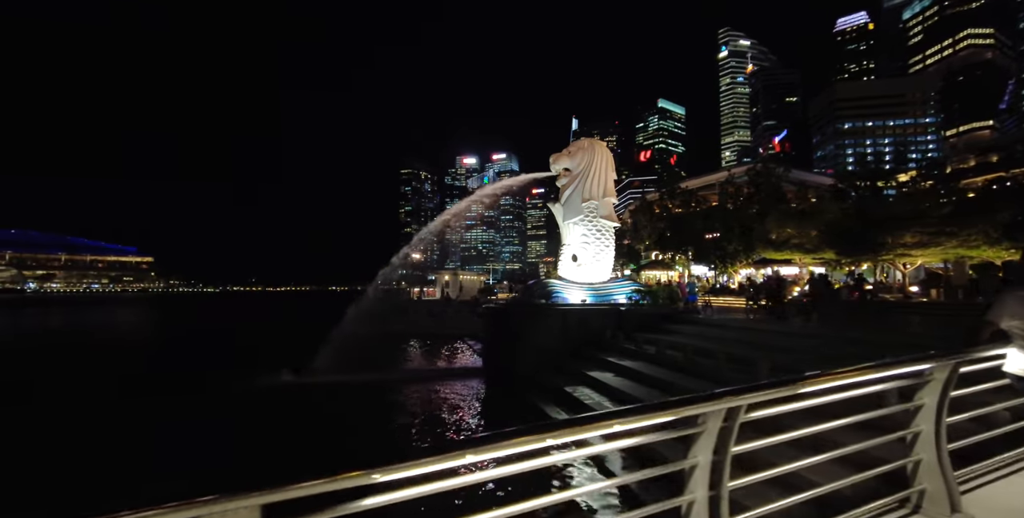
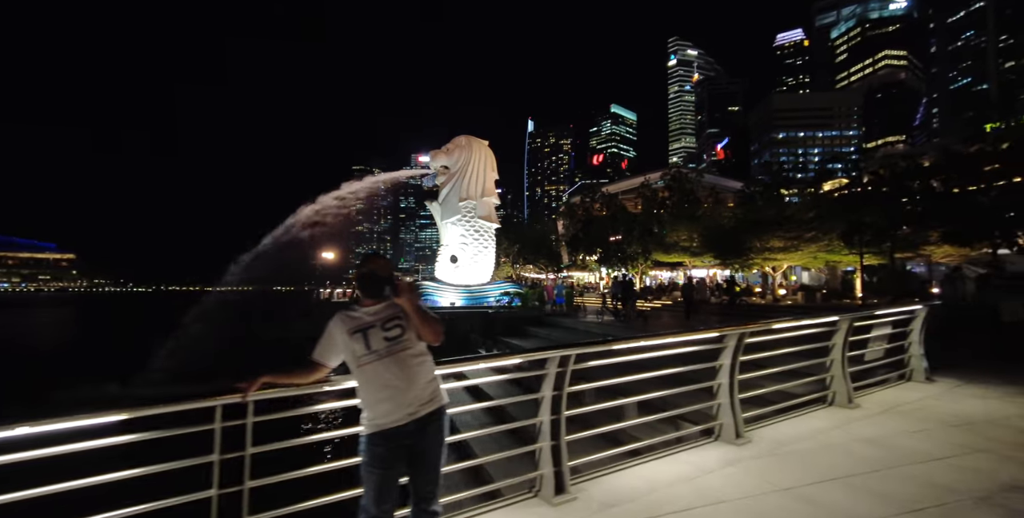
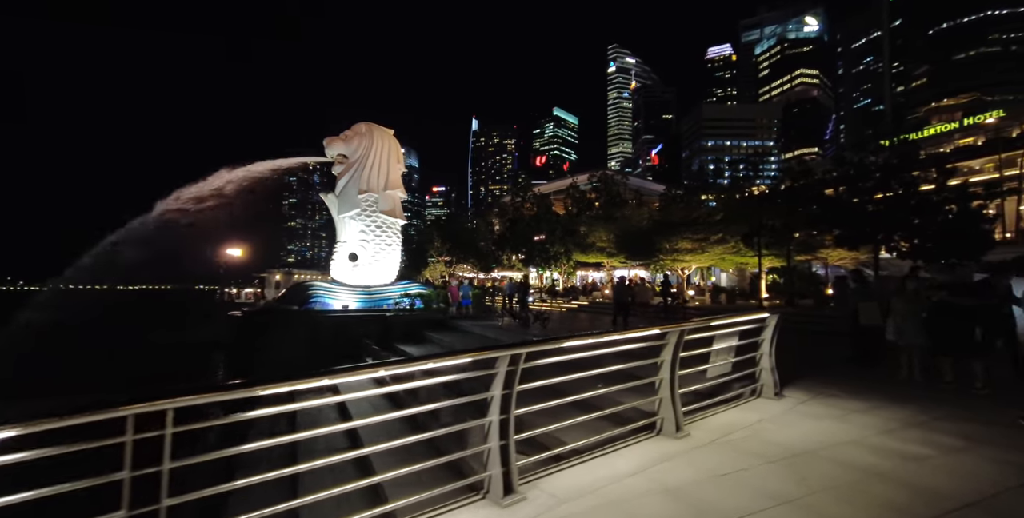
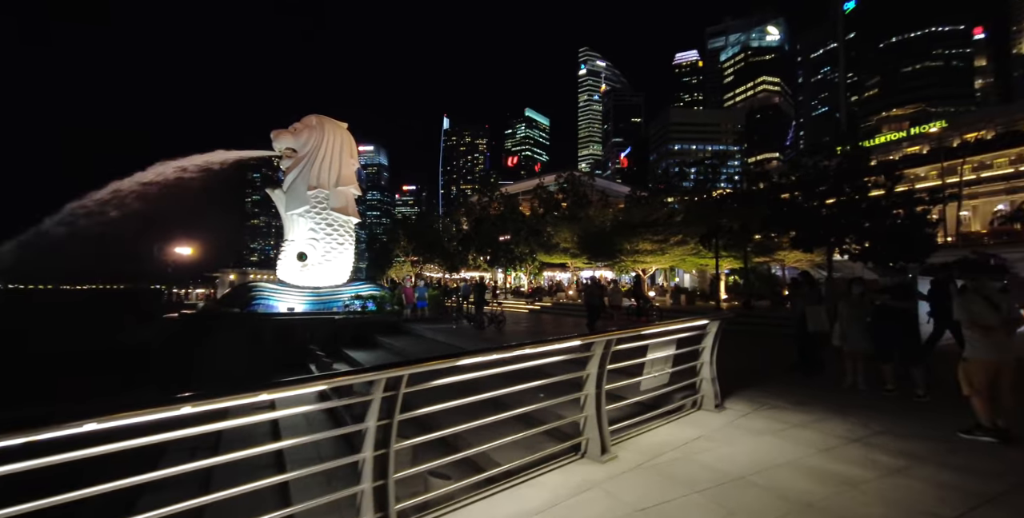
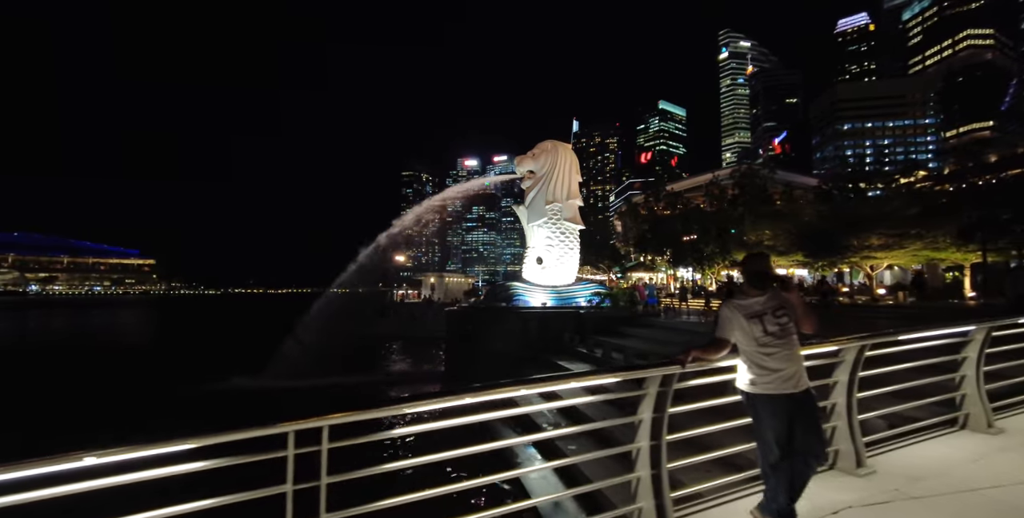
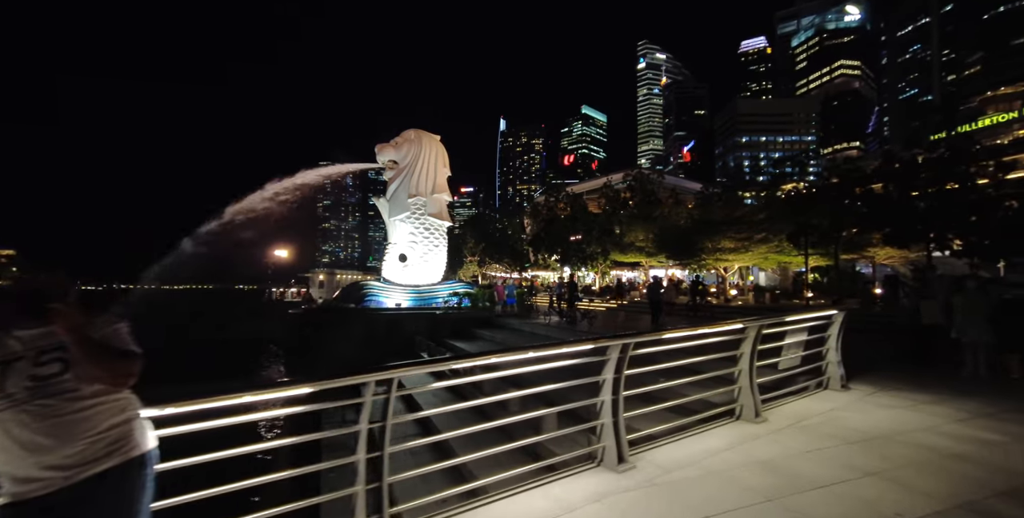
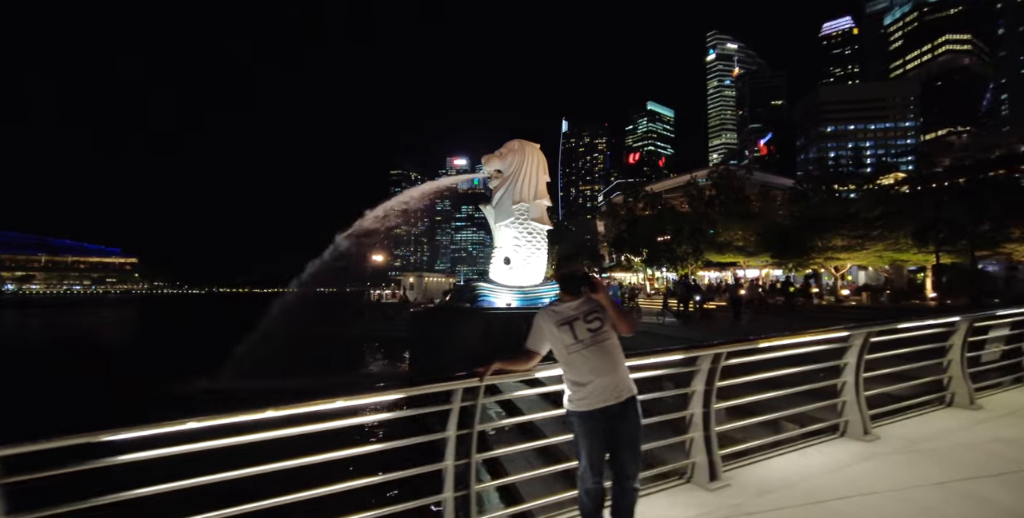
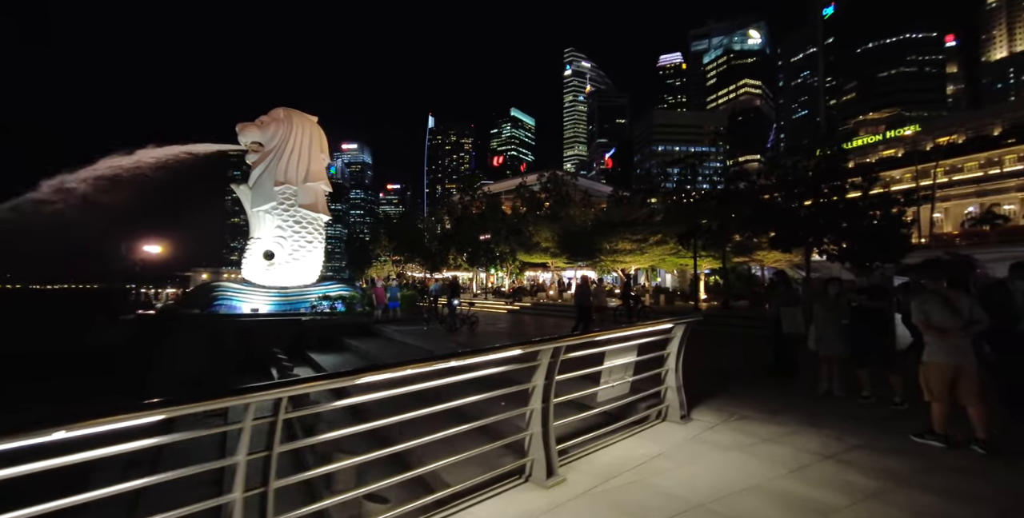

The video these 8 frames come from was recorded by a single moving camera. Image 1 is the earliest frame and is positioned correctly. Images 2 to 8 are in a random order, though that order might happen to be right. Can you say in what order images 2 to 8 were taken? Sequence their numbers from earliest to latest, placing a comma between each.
5, 7, 2, 6, 3, 4, 8
